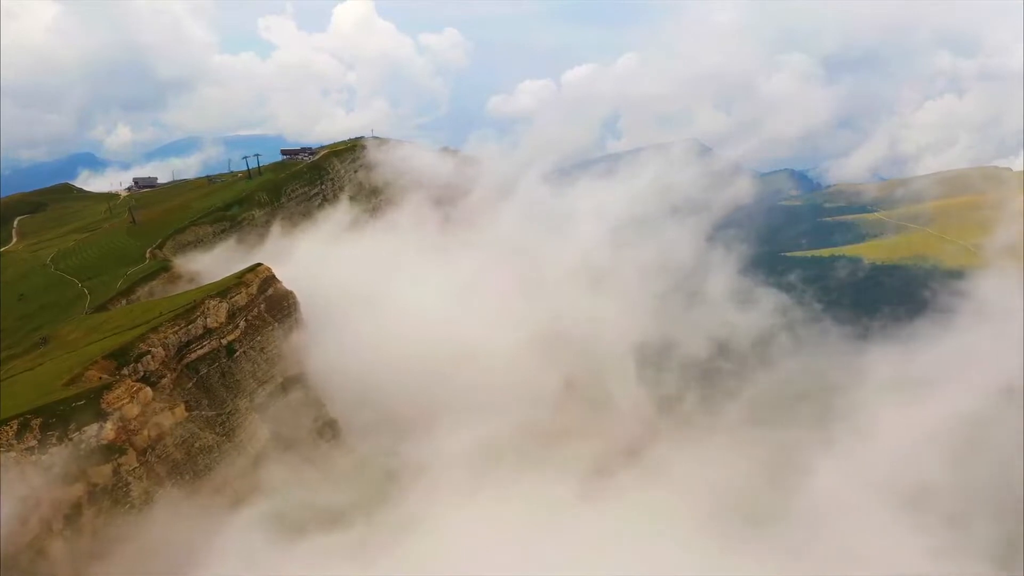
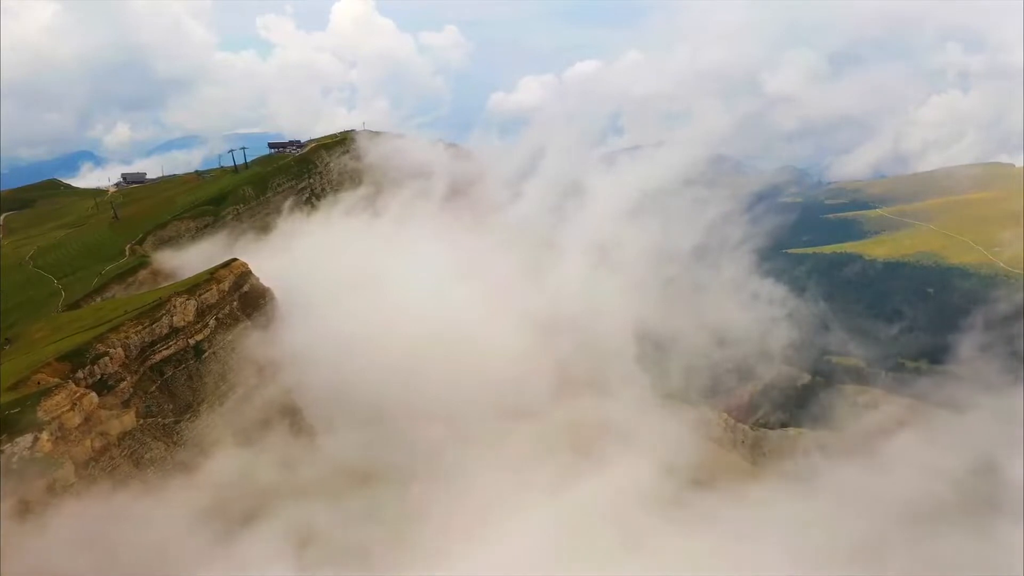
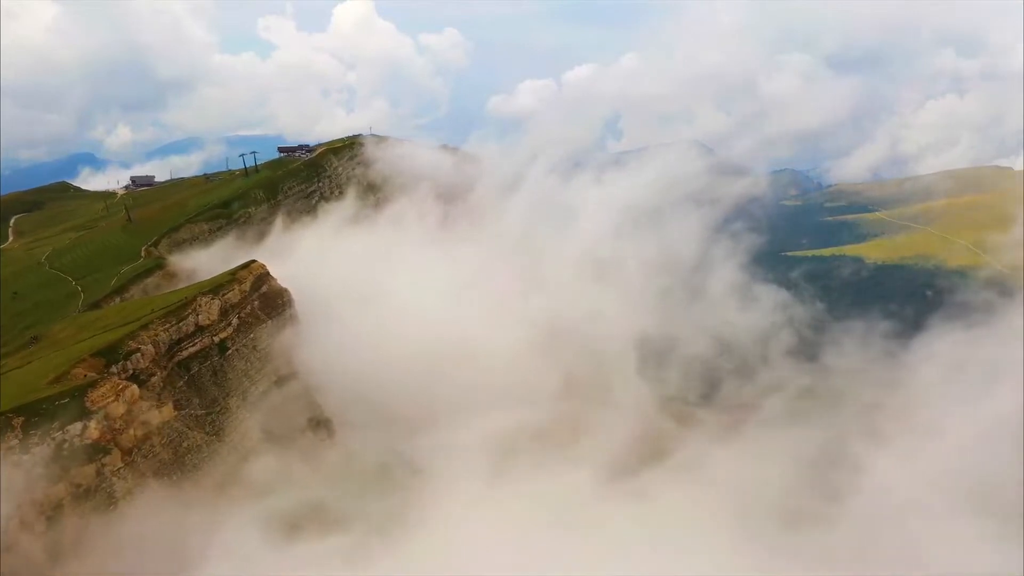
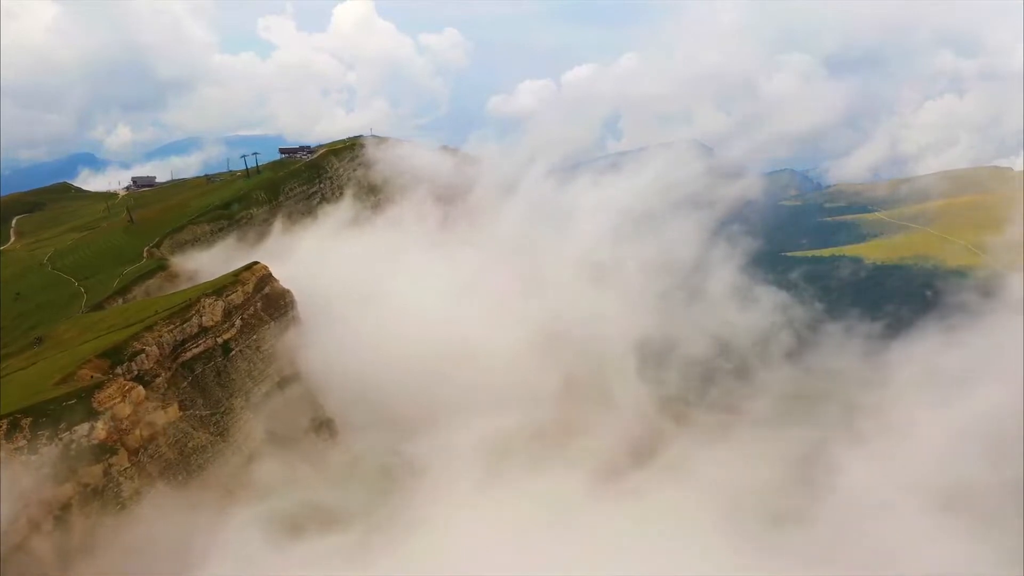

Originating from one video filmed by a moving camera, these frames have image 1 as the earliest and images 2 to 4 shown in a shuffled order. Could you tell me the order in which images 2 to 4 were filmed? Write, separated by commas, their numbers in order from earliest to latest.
4, 3, 2
